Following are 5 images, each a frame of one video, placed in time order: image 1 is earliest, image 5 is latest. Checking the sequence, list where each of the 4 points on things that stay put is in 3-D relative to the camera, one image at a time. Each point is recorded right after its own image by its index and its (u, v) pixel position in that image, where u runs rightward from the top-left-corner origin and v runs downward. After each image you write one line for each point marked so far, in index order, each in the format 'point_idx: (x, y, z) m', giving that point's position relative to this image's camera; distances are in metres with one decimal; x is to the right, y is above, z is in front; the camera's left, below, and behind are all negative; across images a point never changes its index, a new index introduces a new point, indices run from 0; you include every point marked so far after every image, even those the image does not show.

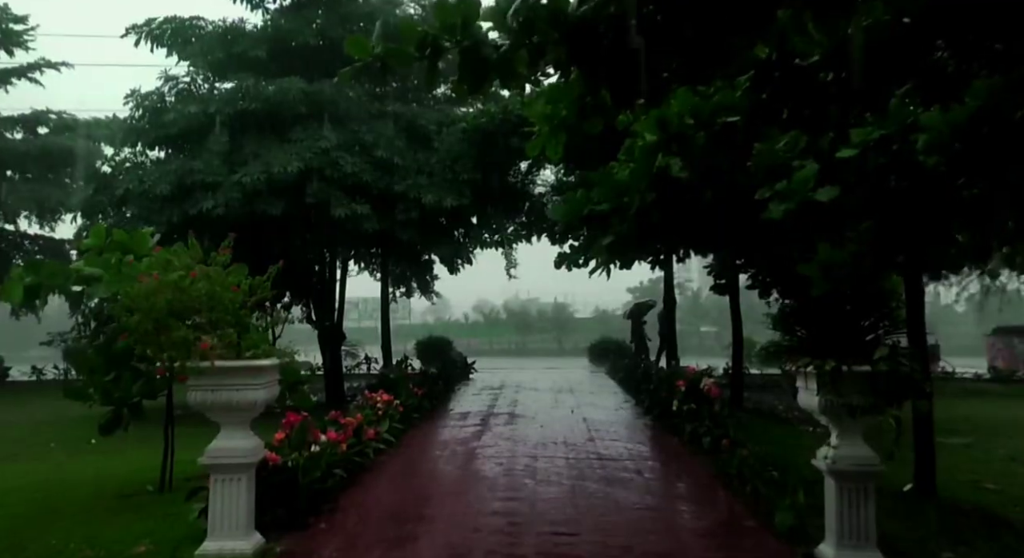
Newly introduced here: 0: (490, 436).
0: (-0.3, -1.9, +8.7) m
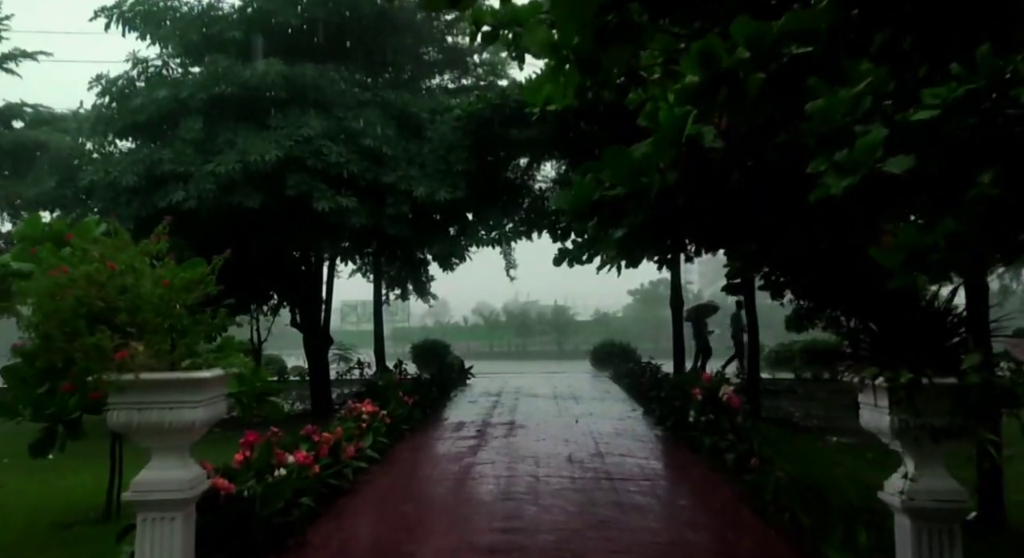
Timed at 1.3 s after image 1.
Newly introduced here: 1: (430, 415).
0: (-0.3, -1.9, +7.9) m
1: (-1.2, -2.0, +10.5) m
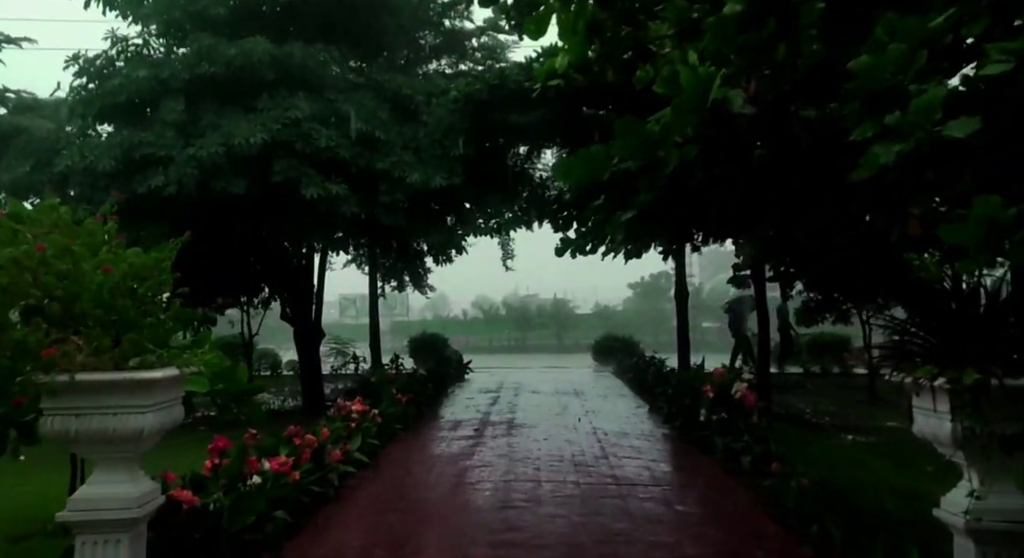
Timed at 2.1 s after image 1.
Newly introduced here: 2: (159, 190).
0: (-0.3, -1.8, +7.4) m
1: (-1.2, -1.8, +10.0) m
2: (-4.2, +1.1, +8.8) m
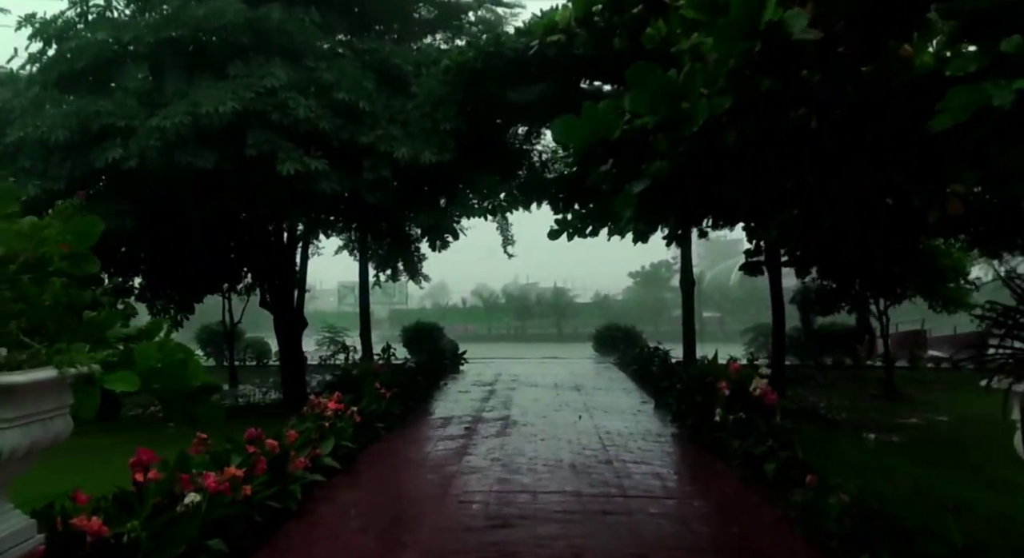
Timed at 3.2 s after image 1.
0: (-0.3, -1.6, +6.7) m
1: (-1.3, -1.6, +9.3) m
2: (-4.3, +1.3, +8.0) m
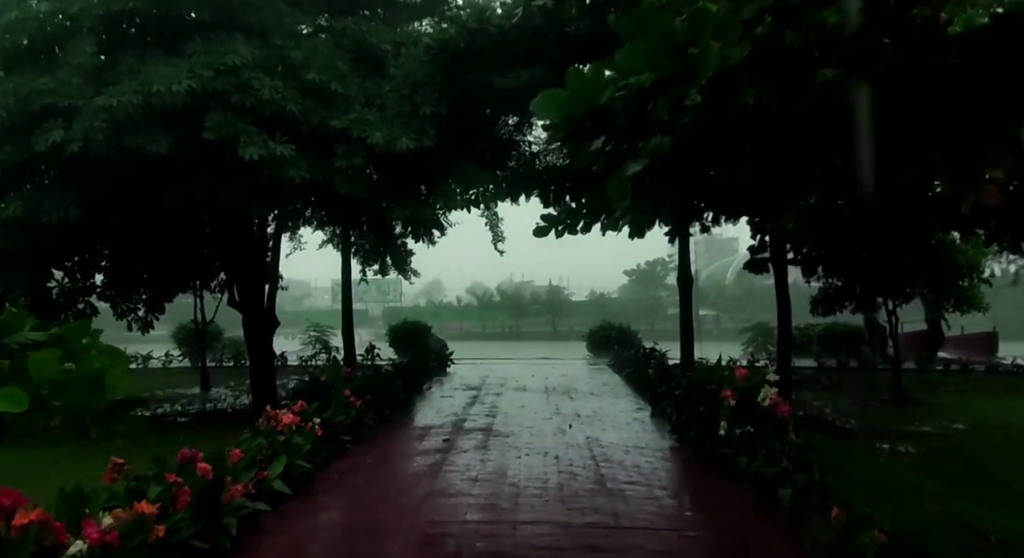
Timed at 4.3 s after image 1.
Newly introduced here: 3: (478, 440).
0: (-0.5, -1.6, +6.0) m
1: (-1.4, -1.6, +8.6) m
2: (-4.4, +1.3, +7.3) m
3: (-0.3, -1.6, +7.4) m
